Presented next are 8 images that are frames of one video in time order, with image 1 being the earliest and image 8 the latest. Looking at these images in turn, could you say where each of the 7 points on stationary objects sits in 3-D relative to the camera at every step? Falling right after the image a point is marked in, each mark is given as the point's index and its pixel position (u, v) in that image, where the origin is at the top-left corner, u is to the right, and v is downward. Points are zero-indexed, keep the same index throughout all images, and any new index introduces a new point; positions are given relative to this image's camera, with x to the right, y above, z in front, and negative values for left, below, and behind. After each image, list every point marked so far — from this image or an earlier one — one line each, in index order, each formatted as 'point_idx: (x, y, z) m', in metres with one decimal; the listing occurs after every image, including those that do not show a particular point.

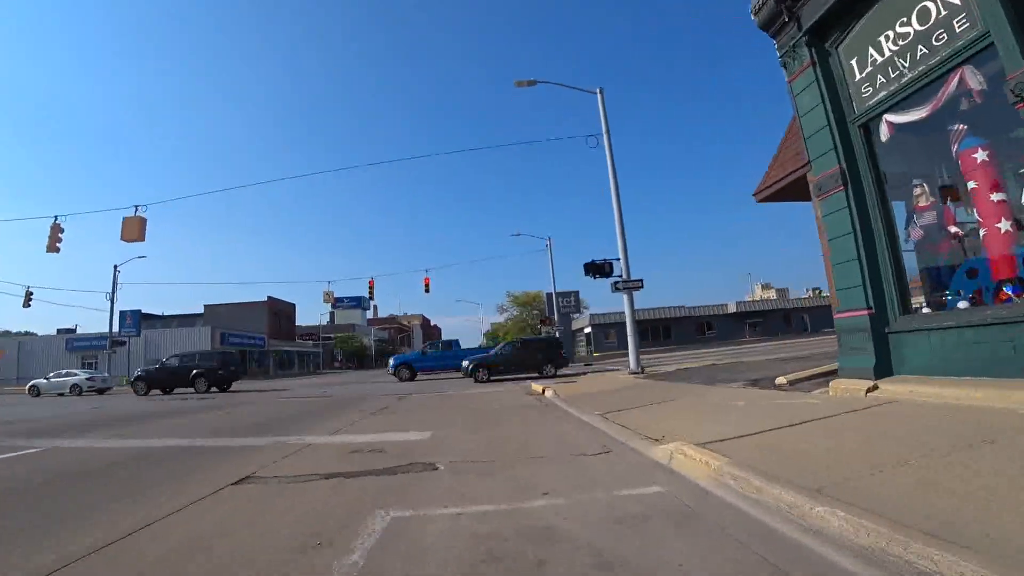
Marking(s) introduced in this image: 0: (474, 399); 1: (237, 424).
0: (-1.1, -3.4, +18.3) m
1: (-8.5, -4.2, +18.5) m
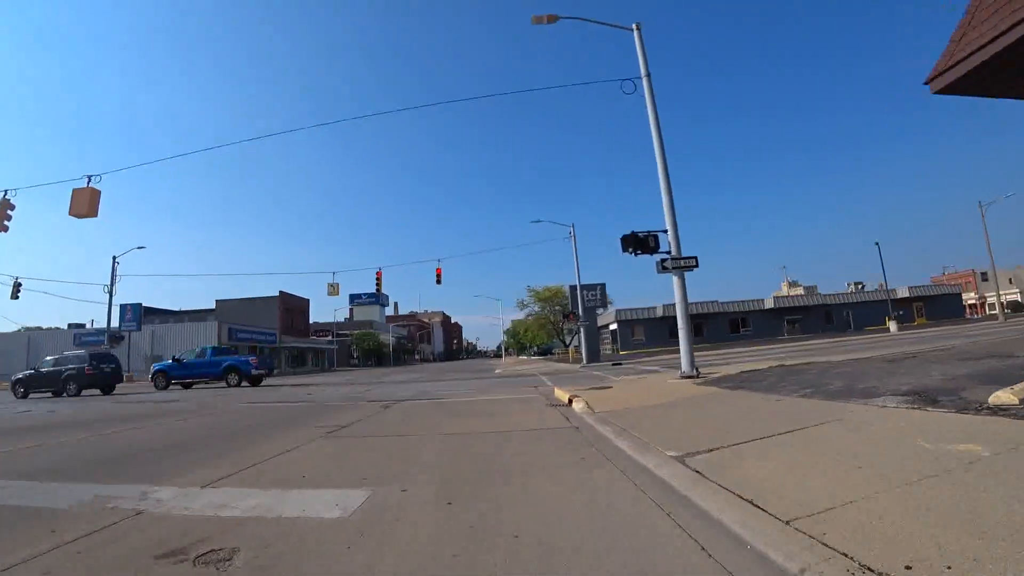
0: (-0.7, -2.8, +13.6) m
1: (-8.1, -3.6, +14.1) m
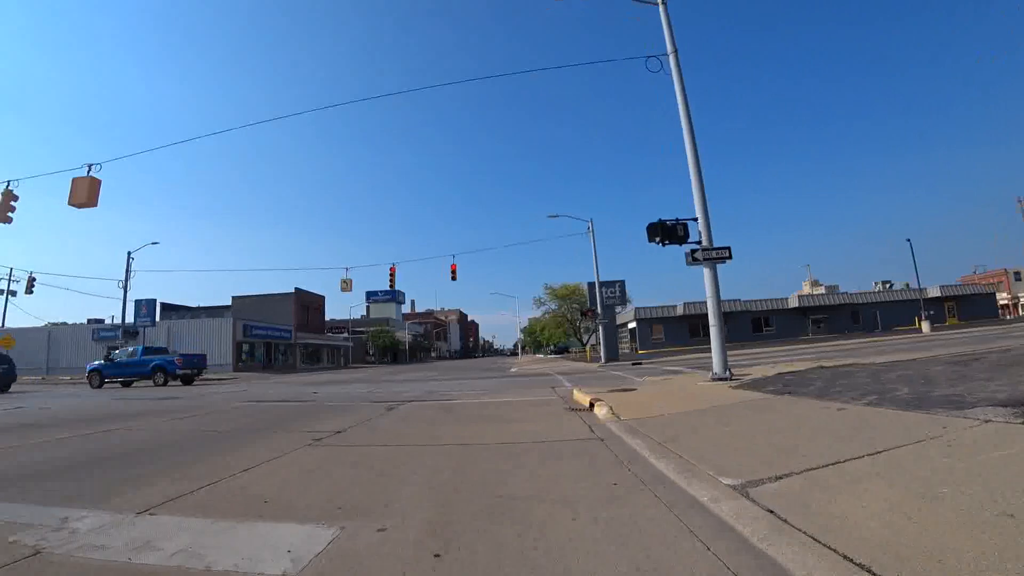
0: (-0.4, -2.6, +12.3) m
1: (-7.8, -3.4, +13.0) m
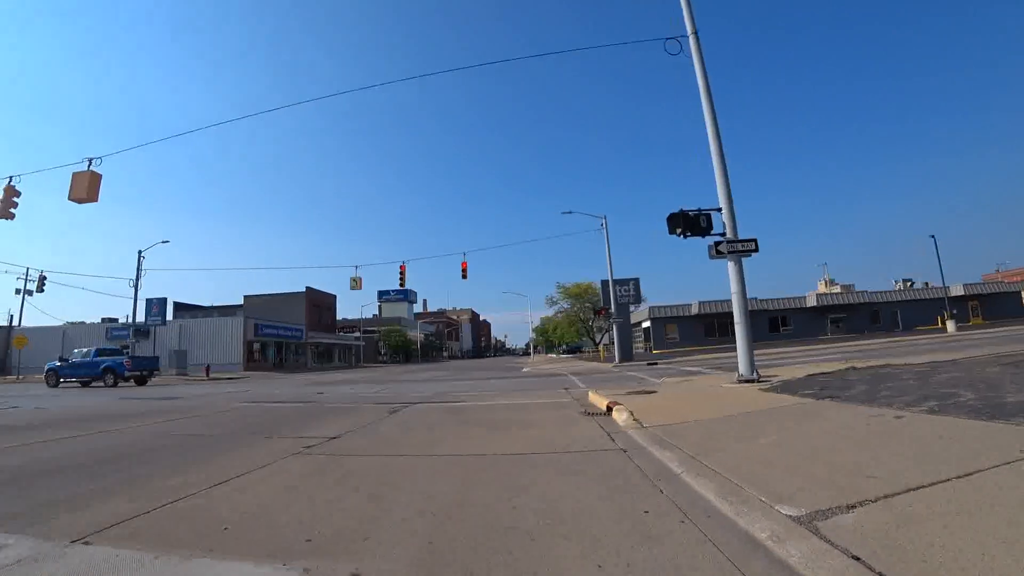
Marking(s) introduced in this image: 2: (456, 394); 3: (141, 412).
0: (-0.2, -2.5, +11.3) m
1: (-7.6, -3.3, +12.2) m
2: (-1.8, -3.4, +19.0) m
3: (-12.1, -4.1, +19.3) m
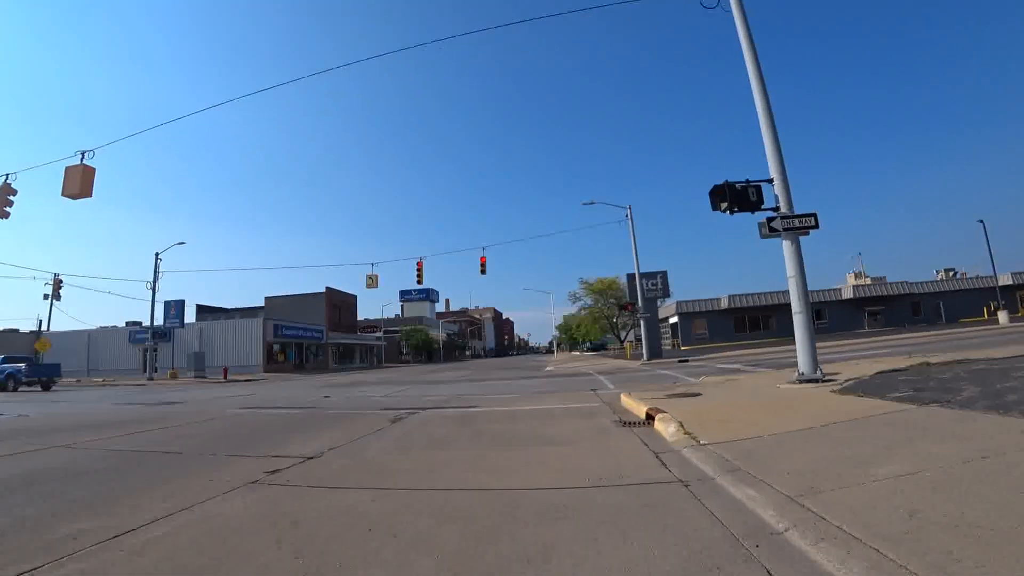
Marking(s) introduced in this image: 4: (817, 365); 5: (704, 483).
0: (+0.1, -2.3, +9.4) m
1: (-7.2, -3.2, +10.6) m
2: (-1.1, -3.2, +17.1) m
3: (-11.5, -4.0, +17.9) m
4: (+6.3, -1.6, +12.2) m
5: (+1.7, -1.8, +5.4) m
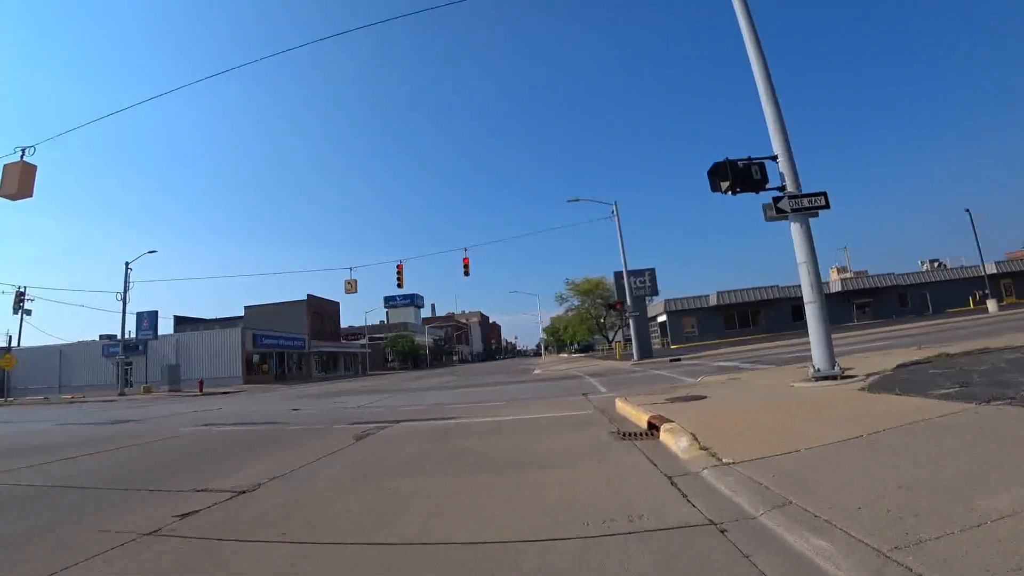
0: (-0.2, -2.2, +8.0) m
1: (-7.5, -3.2, +9.0) m
2: (-1.6, -3.1, +15.7) m
3: (-11.9, -4.2, +16.2) m
4: (+5.9, -1.3, +11.0) m
5: (+1.5, -1.6, +4.0) m
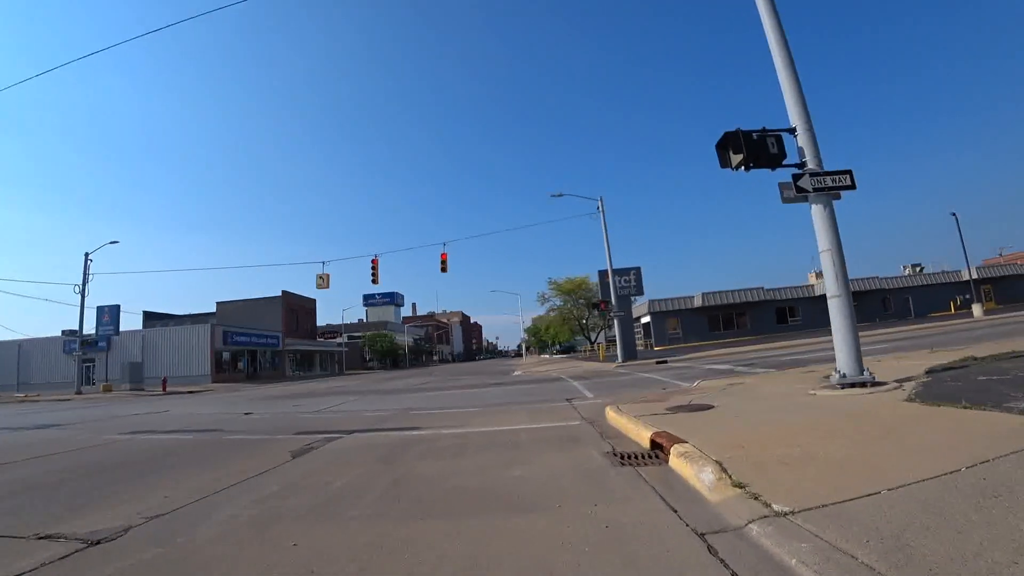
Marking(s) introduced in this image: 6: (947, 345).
0: (-0.5, -1.9, +6.2) m
1: (-7.9, -2.9, +7.0) m
2: (-2.1, -2.9, +13.9) m
3: (-12.5, -3.9, +14.0) m
4: (+5.5, -1.2, +9.4) m
5: (+1.3, -1.4, +2.3) m
6: (+14.0, -1.9, +19.1) m
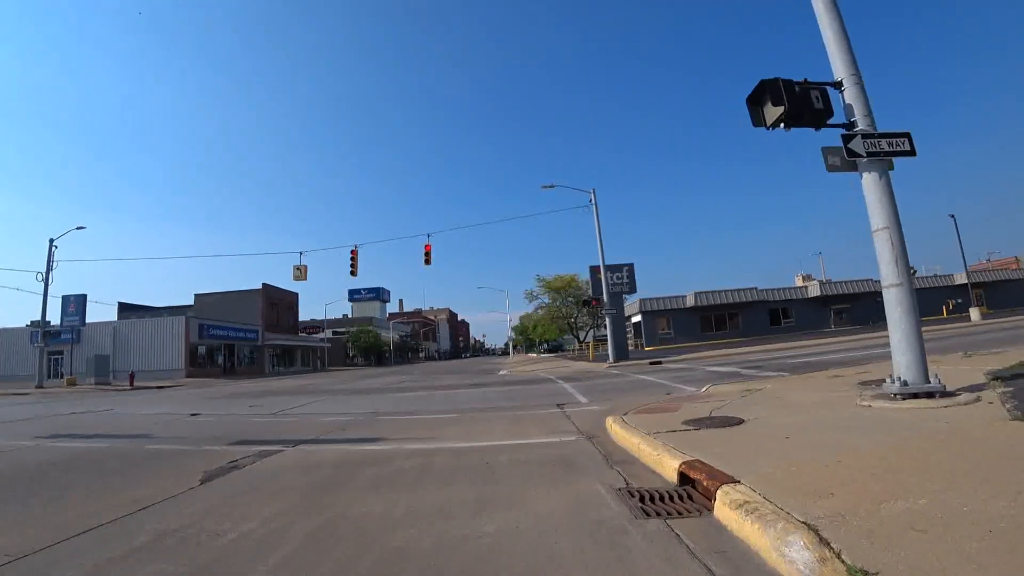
0: (-0.7, -1.7, +4.3) m
1: (-8.1, -2.6, +4.9) m
2: (-2.5, -2.6, +11.9) m
3: (-12.9, -3.4, +11.9) m
4: (+5.3, -1.1, +7.6) m
5: (+1.2, -1.2, +0.4) m
6: (+13.5, -1.8, +17.5) m
